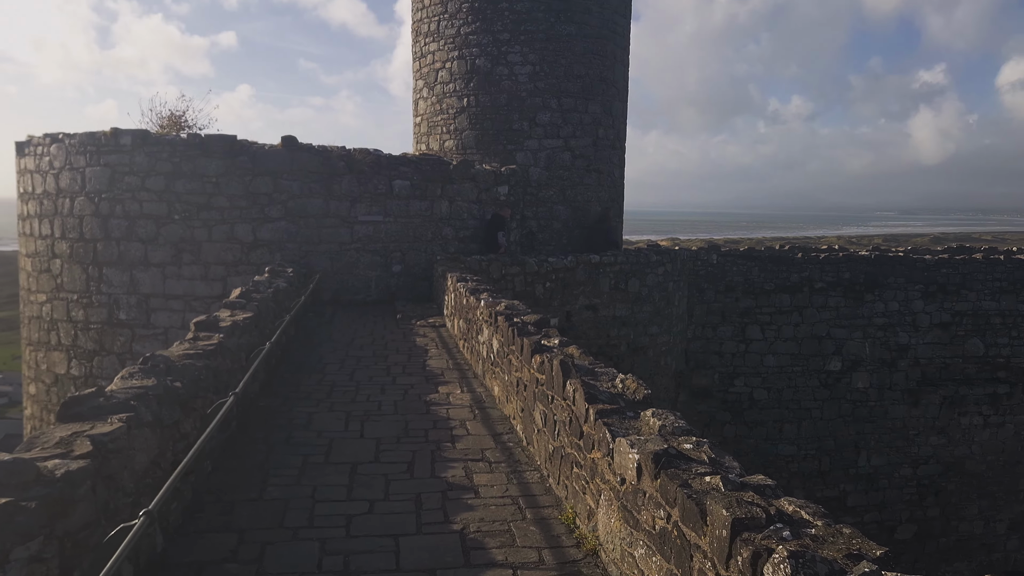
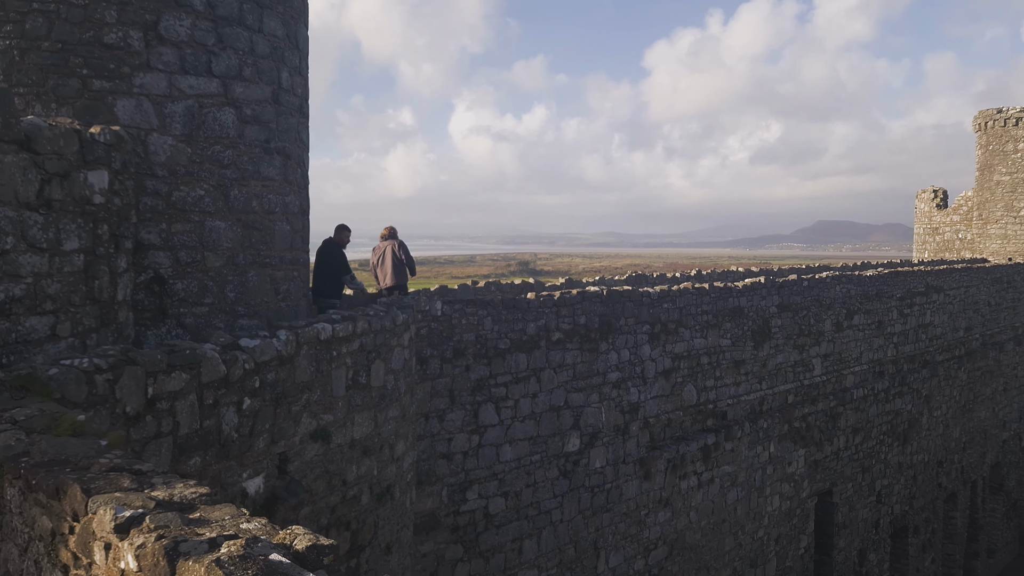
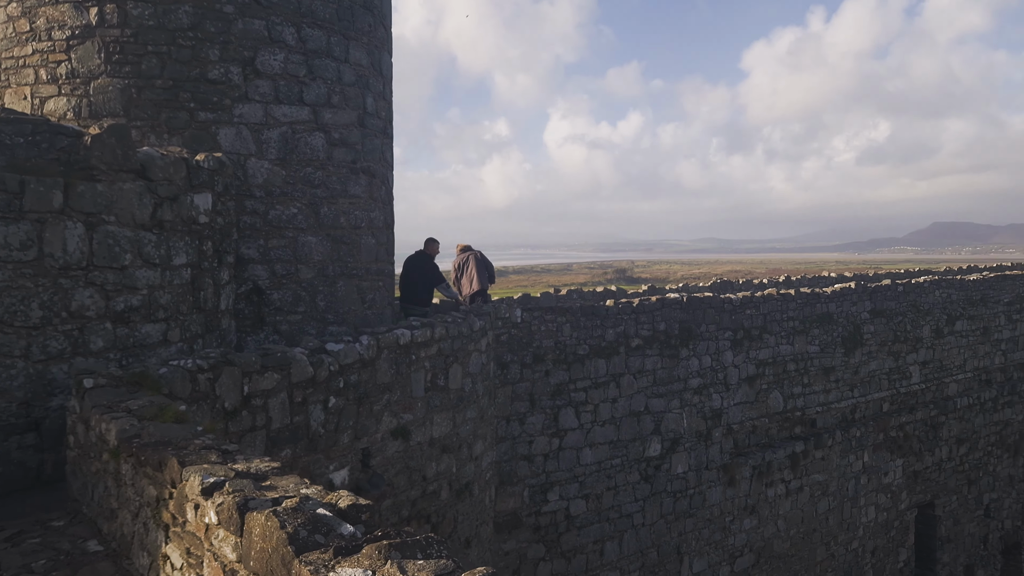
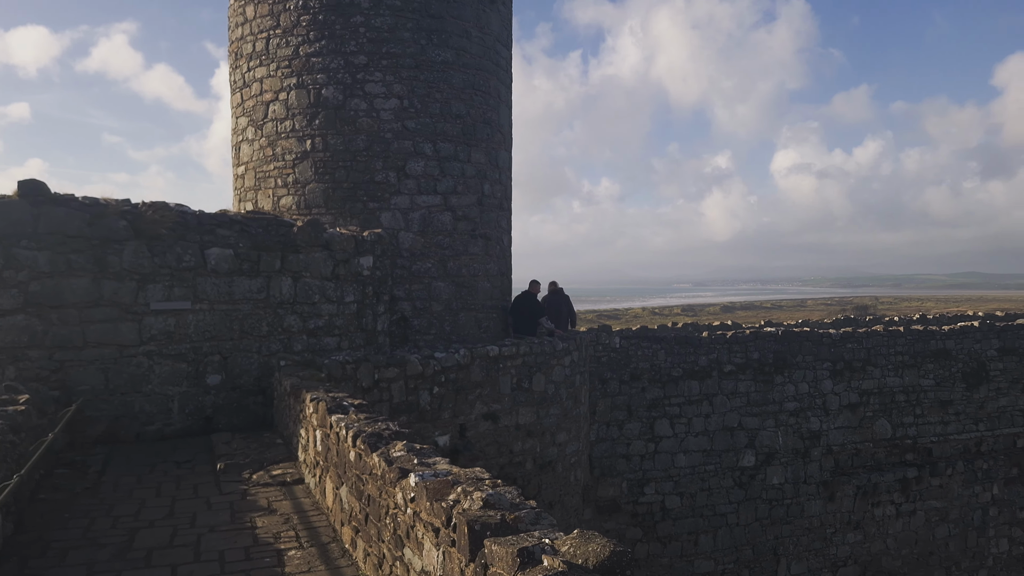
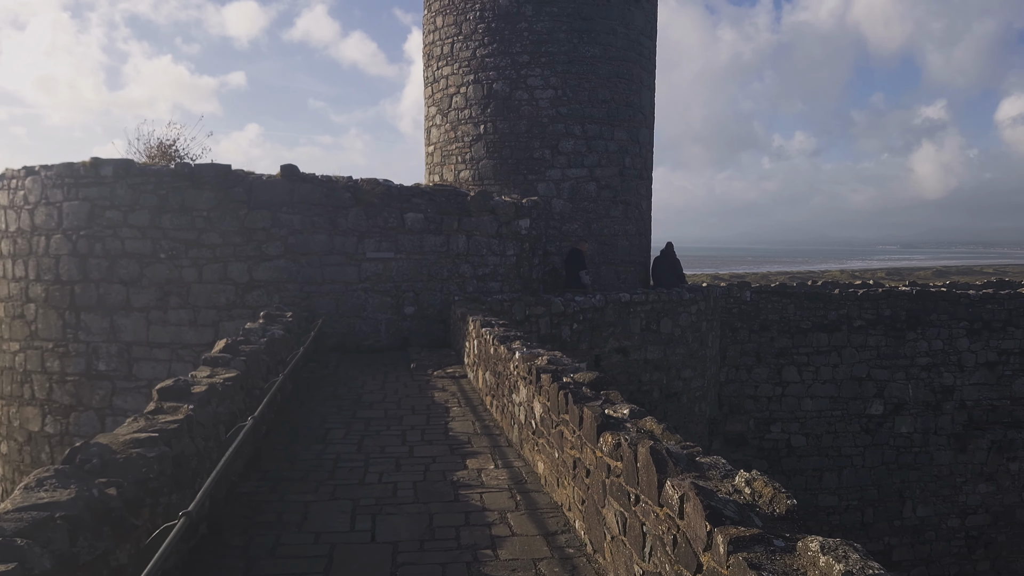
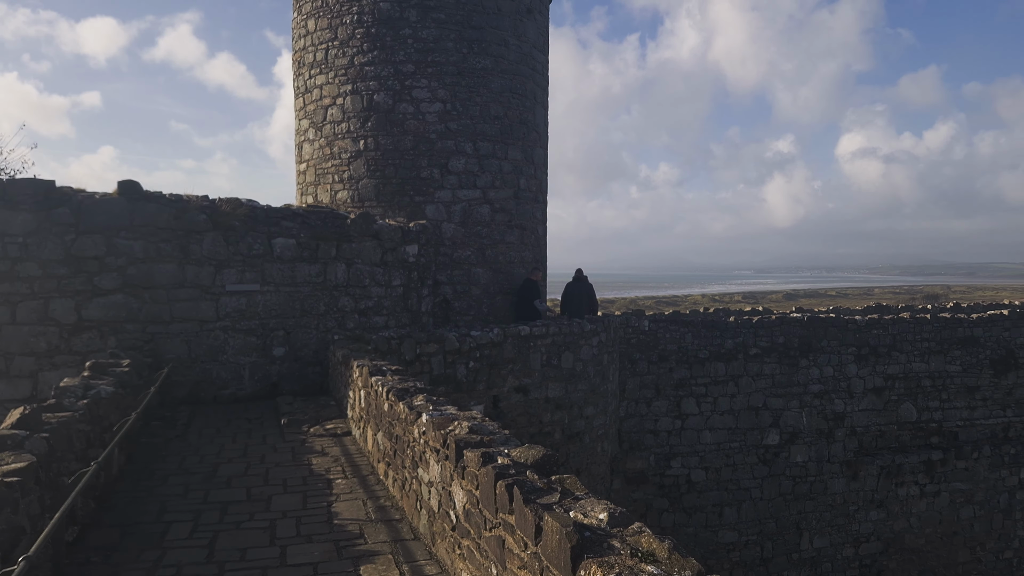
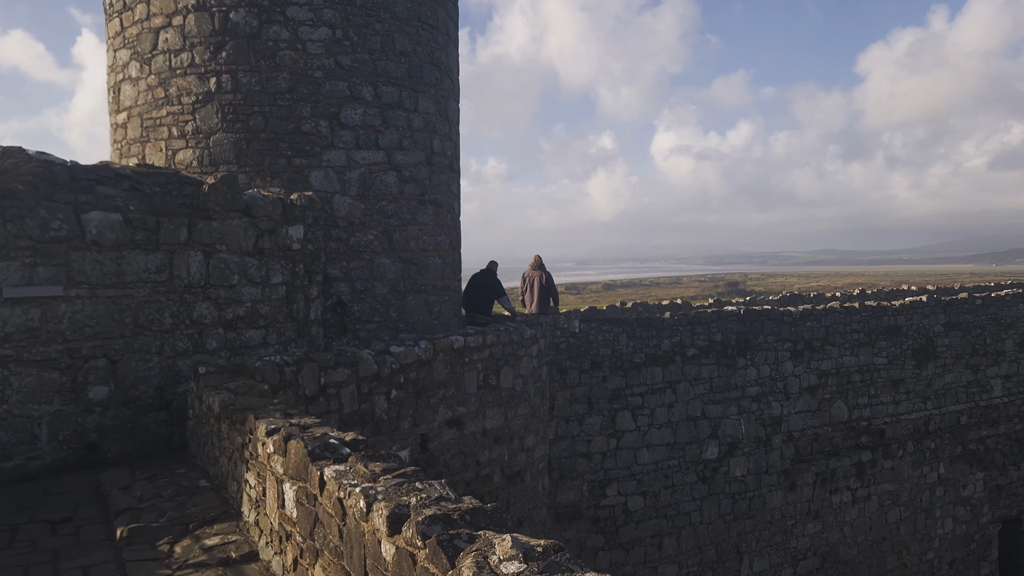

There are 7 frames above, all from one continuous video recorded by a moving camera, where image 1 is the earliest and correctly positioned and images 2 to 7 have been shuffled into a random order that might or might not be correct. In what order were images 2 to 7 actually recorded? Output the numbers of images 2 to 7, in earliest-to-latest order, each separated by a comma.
5, 6, 4, 7, 3, 2
